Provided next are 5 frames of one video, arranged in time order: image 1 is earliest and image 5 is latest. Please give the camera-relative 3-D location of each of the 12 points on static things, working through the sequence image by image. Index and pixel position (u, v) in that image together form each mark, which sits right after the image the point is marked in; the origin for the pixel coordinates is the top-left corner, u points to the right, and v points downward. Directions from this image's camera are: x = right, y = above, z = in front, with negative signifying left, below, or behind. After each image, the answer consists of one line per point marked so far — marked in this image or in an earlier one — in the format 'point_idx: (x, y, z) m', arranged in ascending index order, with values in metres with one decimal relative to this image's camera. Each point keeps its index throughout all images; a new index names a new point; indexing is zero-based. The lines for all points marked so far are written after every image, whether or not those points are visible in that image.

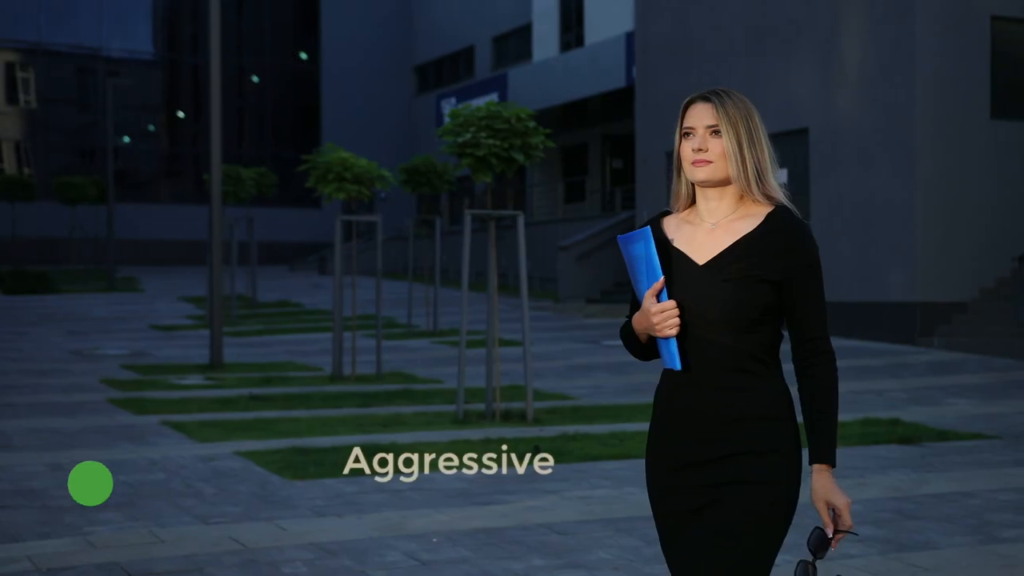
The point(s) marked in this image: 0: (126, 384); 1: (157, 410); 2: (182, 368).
0: (-4.8, -1.2, +14.8) m
1: (-3.8, -1.3, +12.5) m
2: (-4.6, -1.1, +16.4) m
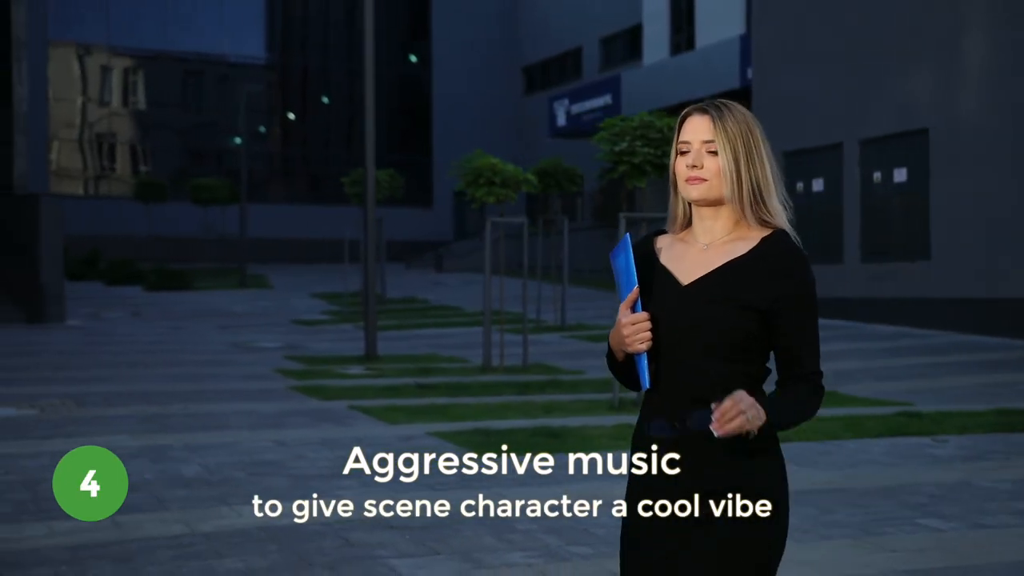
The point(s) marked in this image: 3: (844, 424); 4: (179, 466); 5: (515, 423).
0: (-2.9, -1.2, +16.1) m
1: (-2.1, -1.3, +13.7) m
2: (-2.6, -1.1, +17.7) m
3: (+3.3, -1.4, +11.9) m
4: (-2.6, -1.4, +9.1) m
5: (0.0, -1.3, +11.7) m
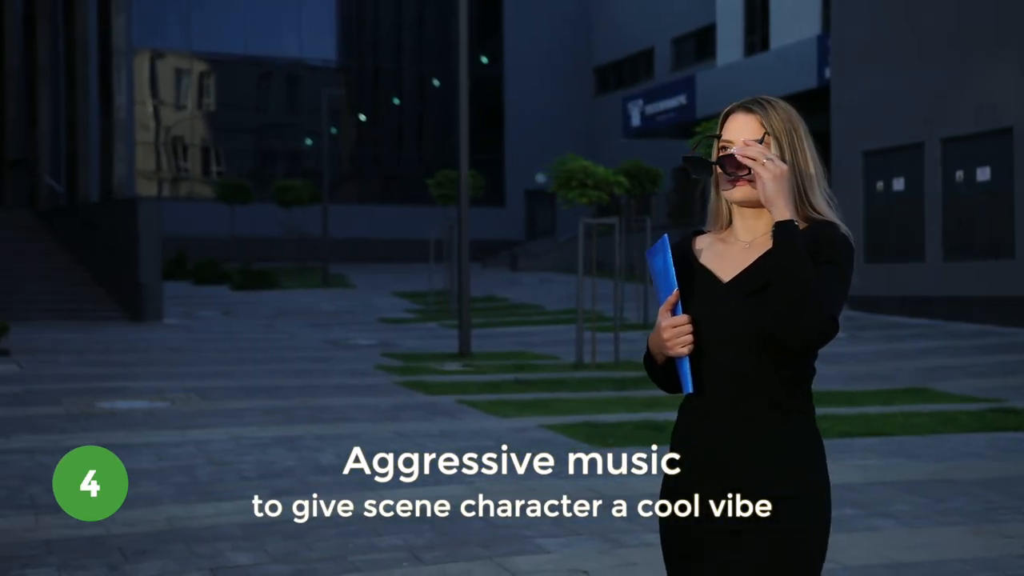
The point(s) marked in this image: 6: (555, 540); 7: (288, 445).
0: (-1.6, -1.2, +16.7) m
1: (-0.9, -1.3, +14.3) m
2: (-1.2, -1.1, +18.3) m
3: (+4.4, -1.4, +12.2) m
4: (-1.6, -1.4, +9.8) m
5: (+1.1, -1.3, +12.2) m
6: (+0.3, -1.5, +6.9) m
7: (-2.0, -1.4, +10.1) m
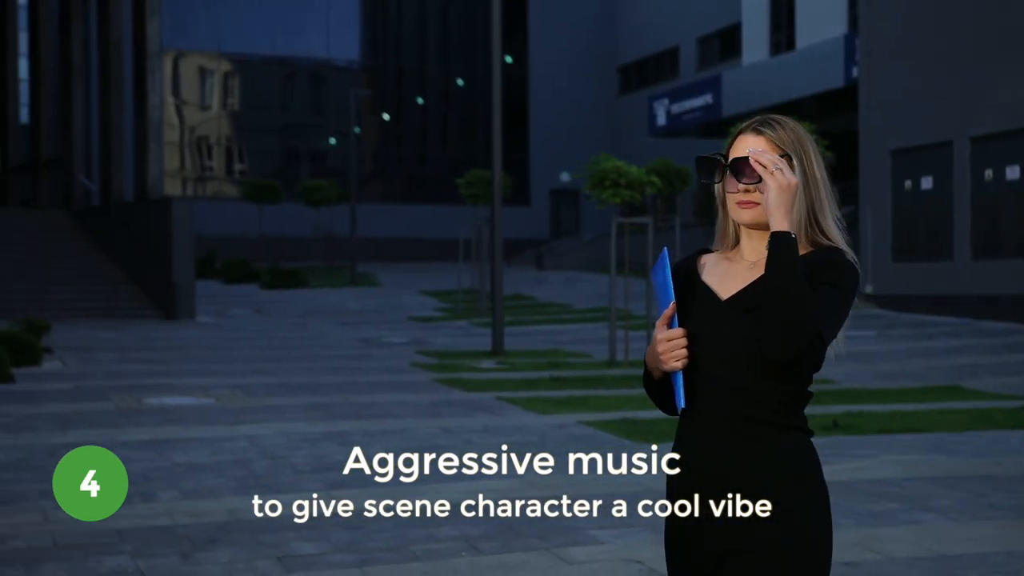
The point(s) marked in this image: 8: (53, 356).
0: (-1.1, -1.1, +17.0) m
1: (-0.4, -1.2, +14.5) m
2: (-0.6, -1.1, +18.5) m
3: (+4.9, -1.4, +12.3) m
4: (-1.3, -1.4, +10.0) m
5: (+1.5, -1.3, +12.4) m
6: (+0.6, -1.5, +7.2) m
7: (-1.6, -1.3, +10.3) m
8: (-6.6, -1.0, +16.9) m
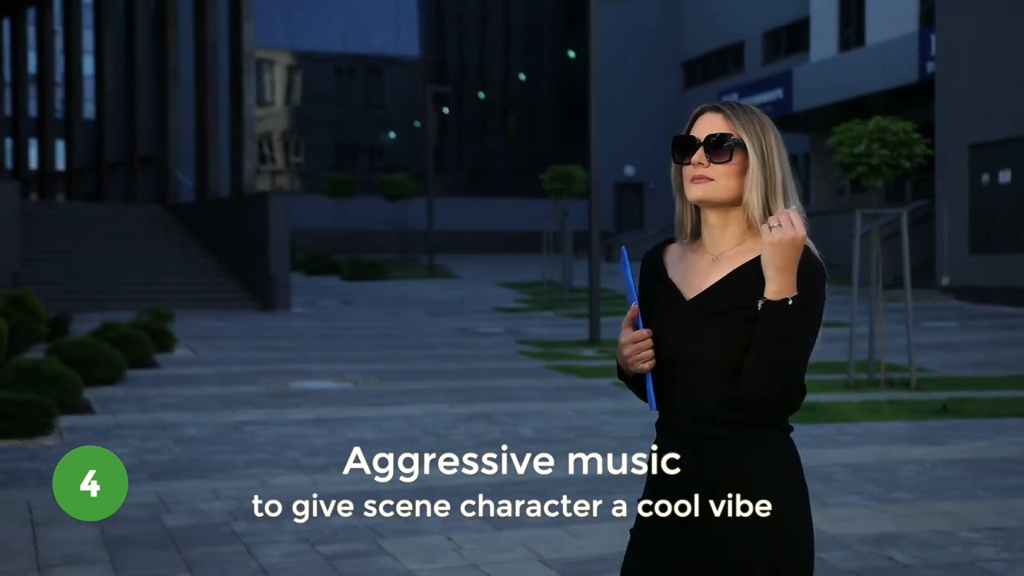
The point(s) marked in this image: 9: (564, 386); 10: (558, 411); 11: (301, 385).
0: (+0.4, -1.0, +17.8) m
1: (+1.1, -1.1, +15.3) m
2: (+1.0, -0.9, +19.4) m
3: (+6.2, -1.3, +12.9) m
4: (0.0, -1.3, +10.8) m
5: (+2.9, -1.2, +13.1) m
6: (+1.8, -1.4, +7.9) m
7: (-0.3, -1.3, +11.2) m
8: (-5.1, -0.9, +17.9) m
9: (+0.6, -1.2, +14.0) m
10: (+0.5, -1.3, +11.9) m
11: (-2.4, -1.1, +13.5) m
